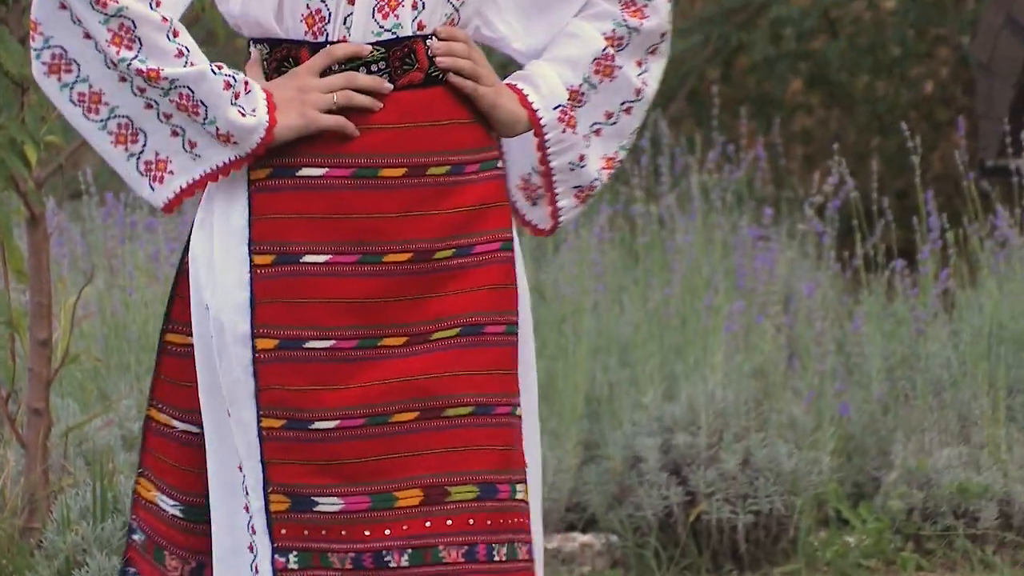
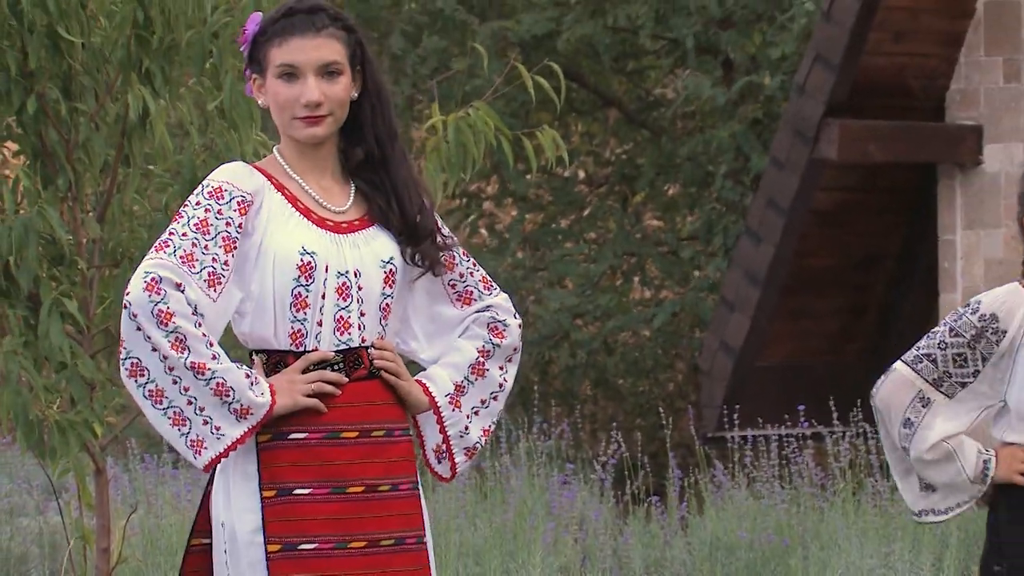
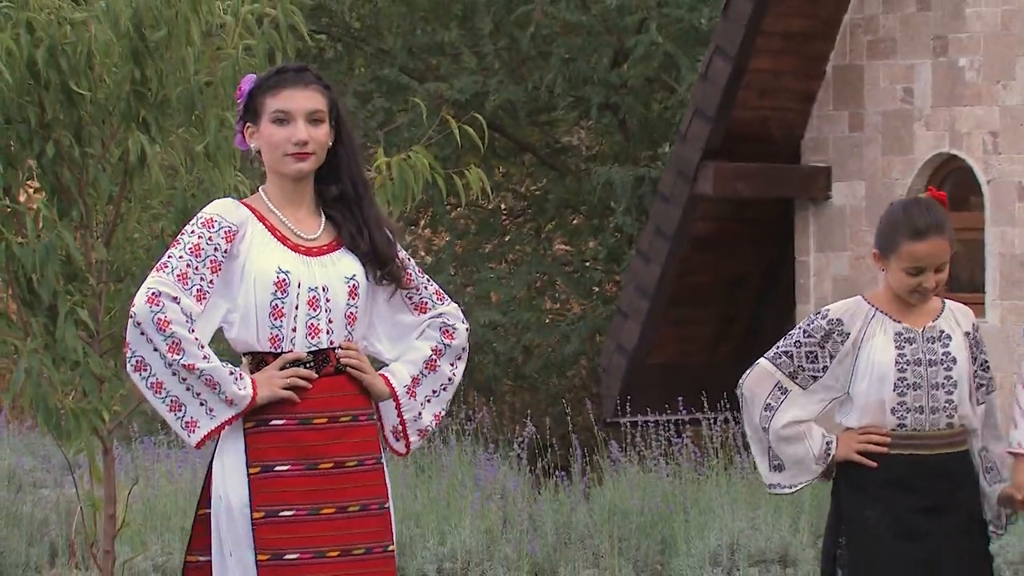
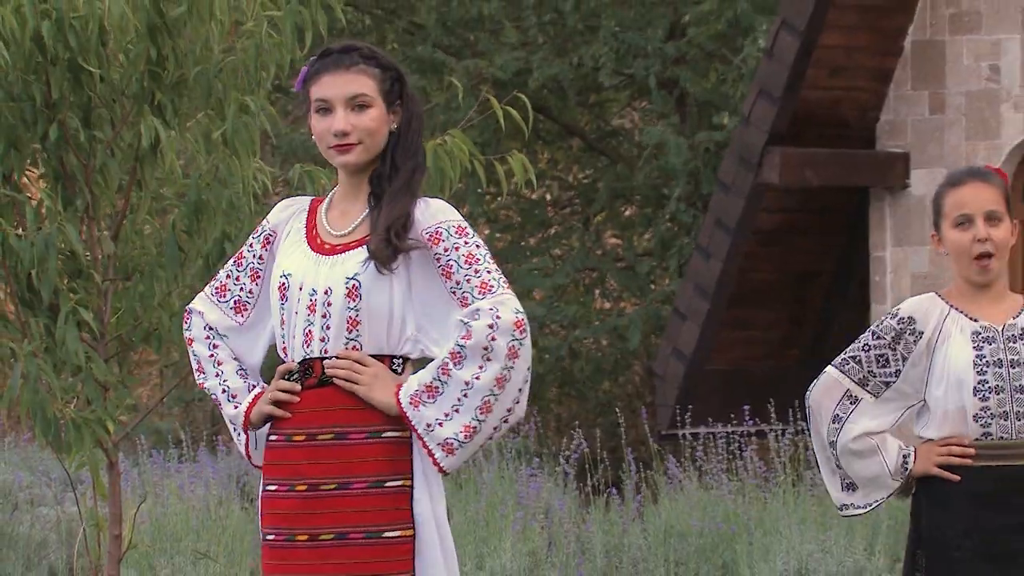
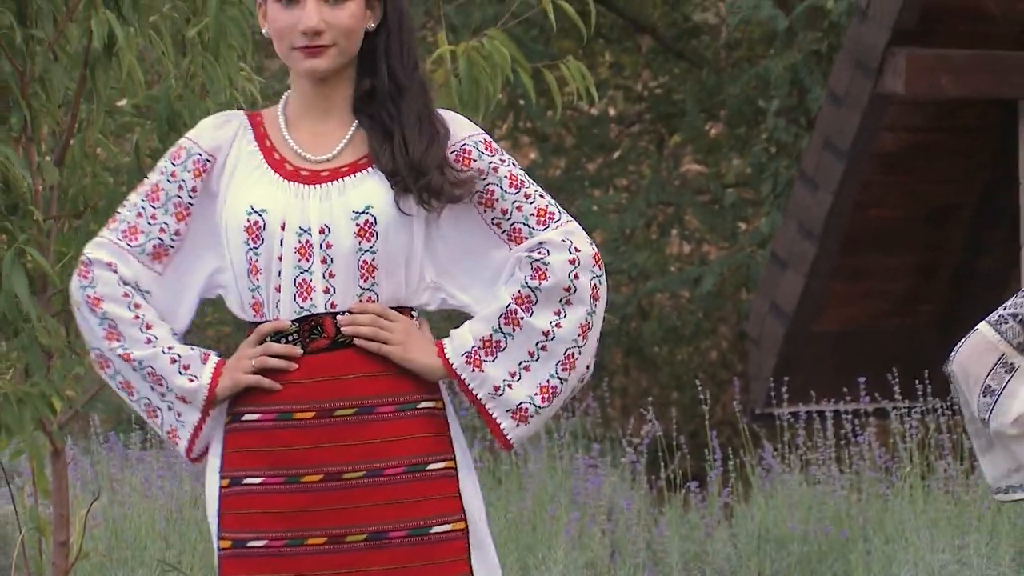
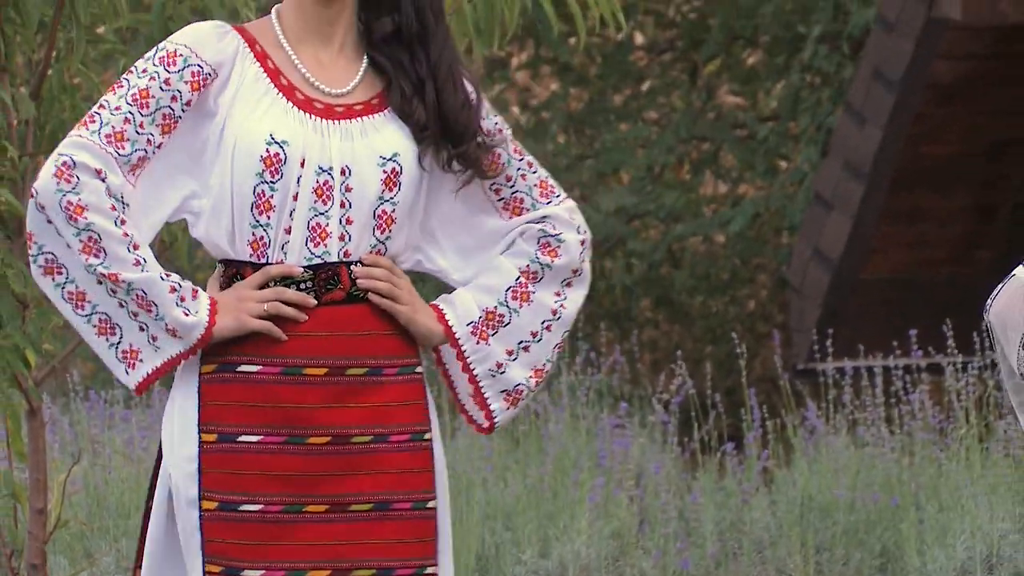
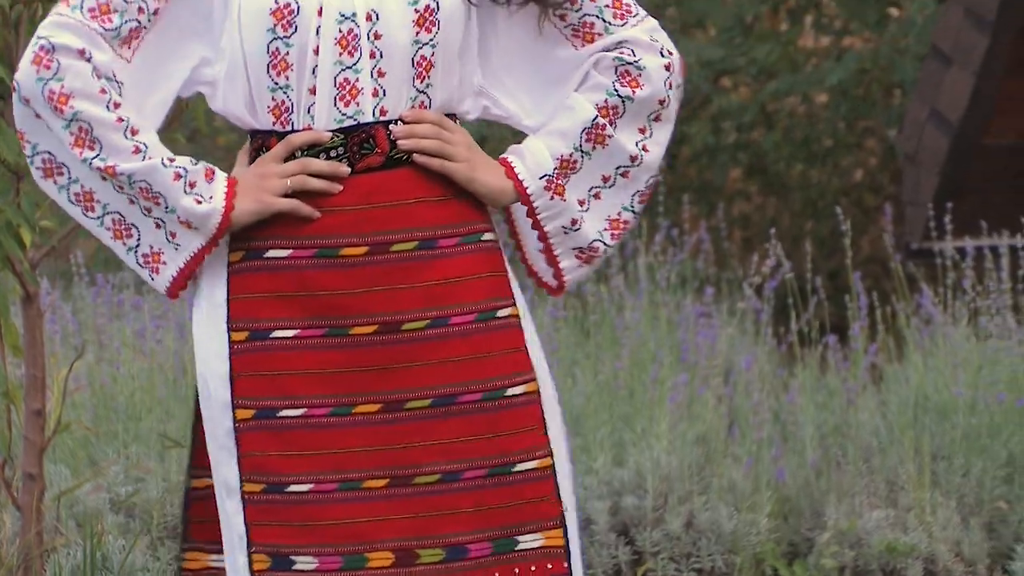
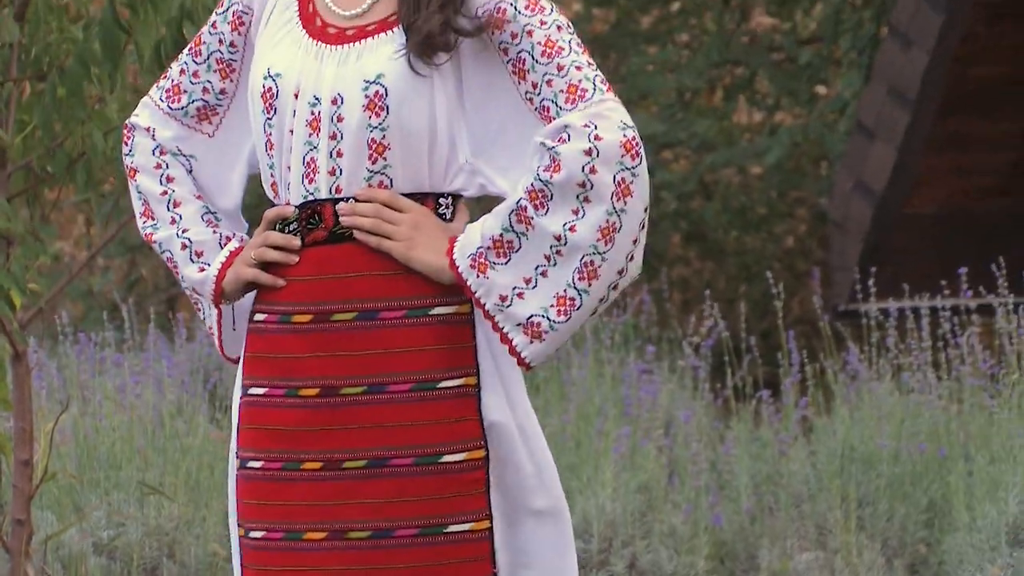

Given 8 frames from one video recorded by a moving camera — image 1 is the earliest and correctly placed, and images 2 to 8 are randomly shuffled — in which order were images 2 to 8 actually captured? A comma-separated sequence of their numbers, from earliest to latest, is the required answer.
7, 8, 6, 5, 2, 4, 3
